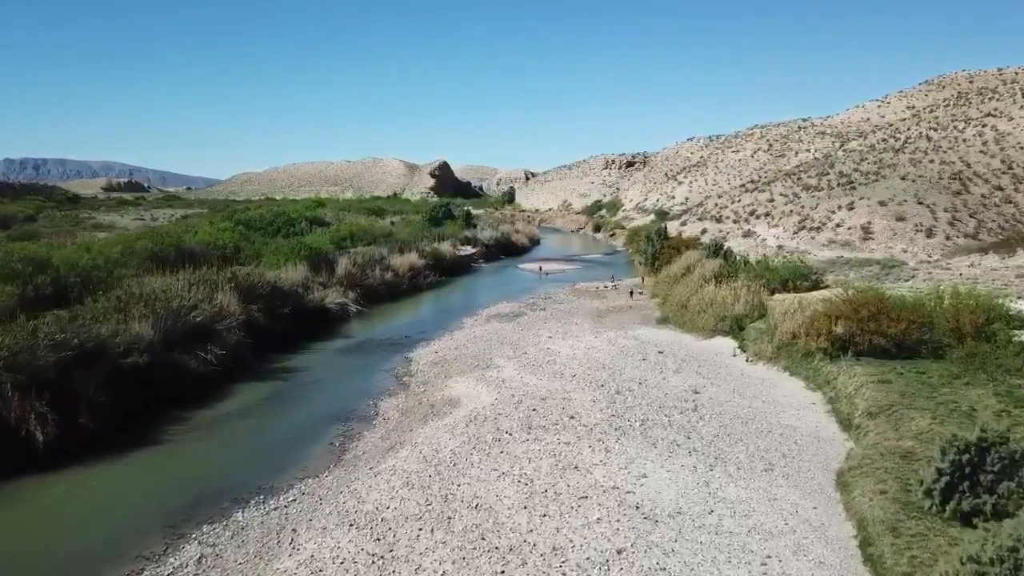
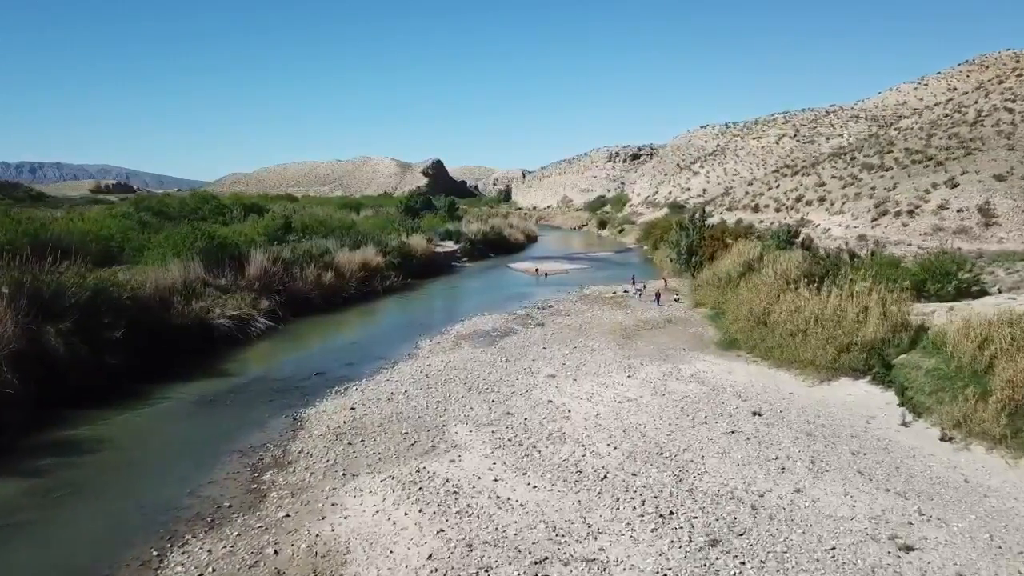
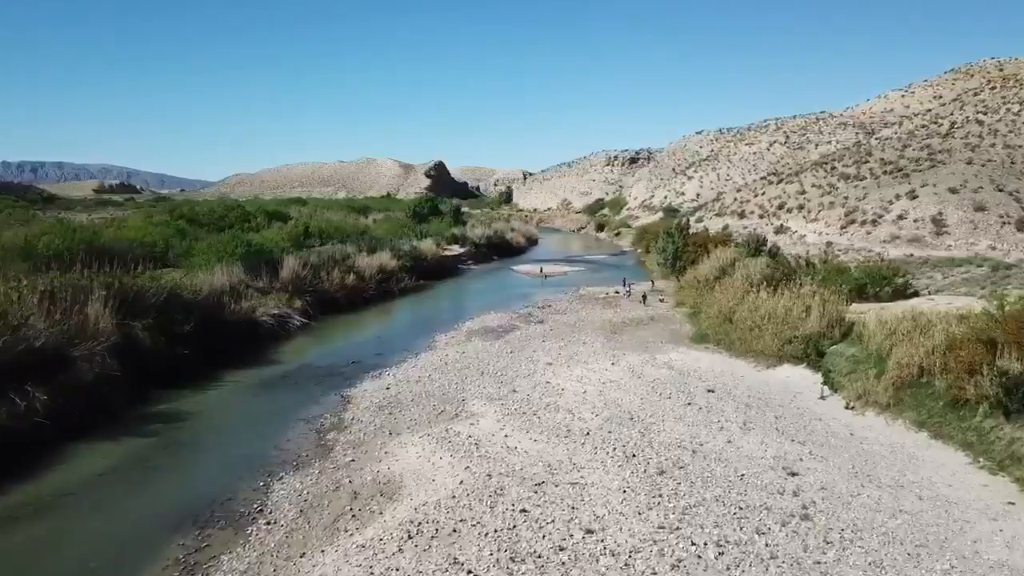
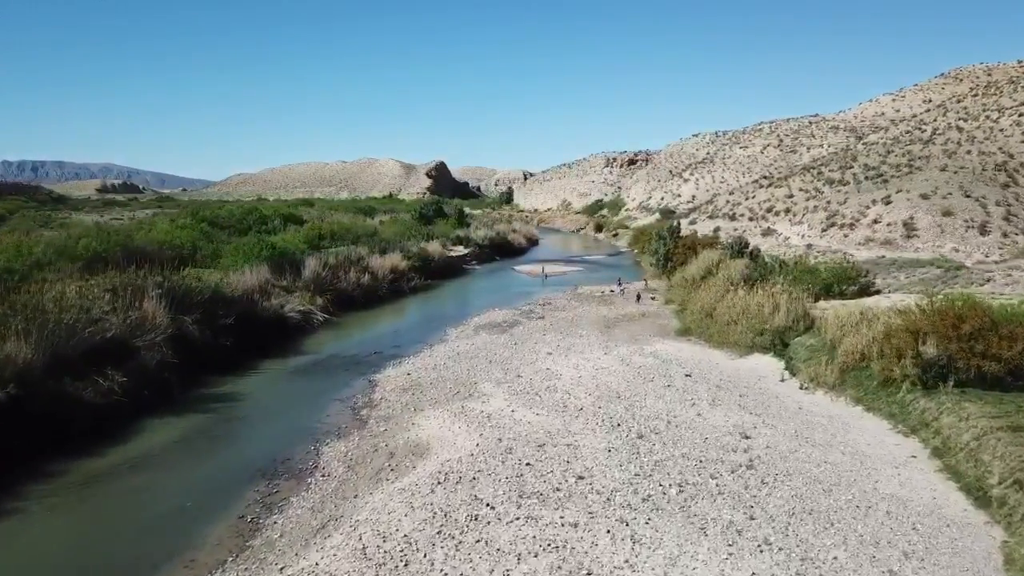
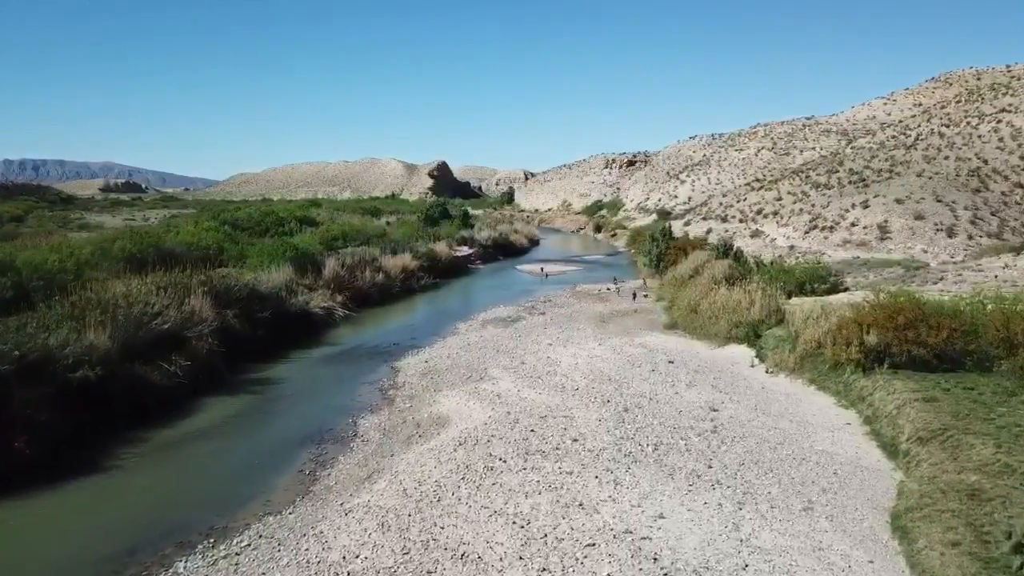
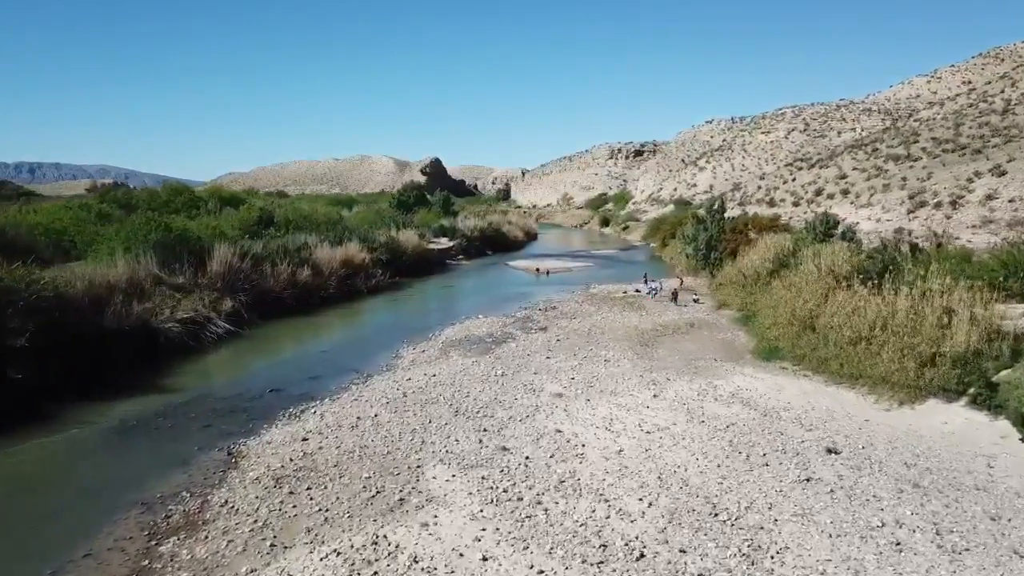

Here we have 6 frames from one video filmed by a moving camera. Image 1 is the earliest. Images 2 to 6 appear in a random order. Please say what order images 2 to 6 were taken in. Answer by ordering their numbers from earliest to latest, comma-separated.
5, 4, 3, 2, 6
